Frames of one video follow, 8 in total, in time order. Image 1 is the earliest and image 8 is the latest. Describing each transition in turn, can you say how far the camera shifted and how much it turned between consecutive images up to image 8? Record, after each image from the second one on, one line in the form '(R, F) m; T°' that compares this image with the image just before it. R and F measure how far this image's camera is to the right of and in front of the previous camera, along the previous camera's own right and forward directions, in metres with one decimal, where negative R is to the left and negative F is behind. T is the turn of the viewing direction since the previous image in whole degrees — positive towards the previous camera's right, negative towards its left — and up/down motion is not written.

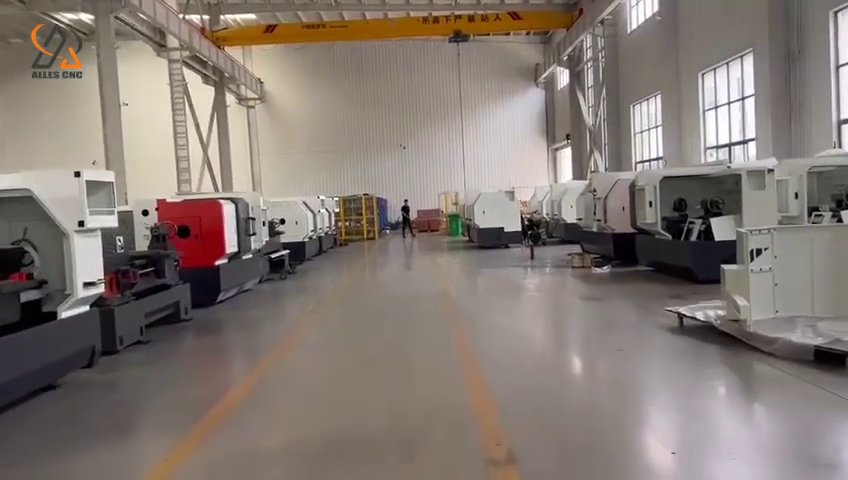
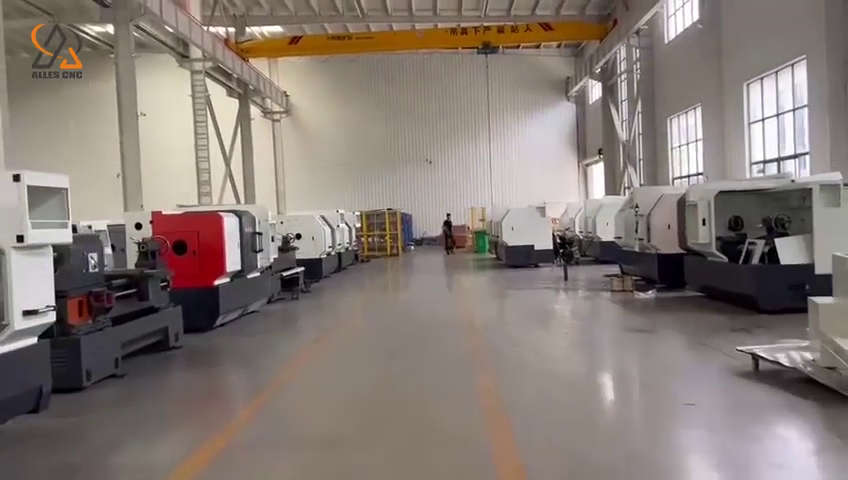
(0.0, +0.8) m; -2°
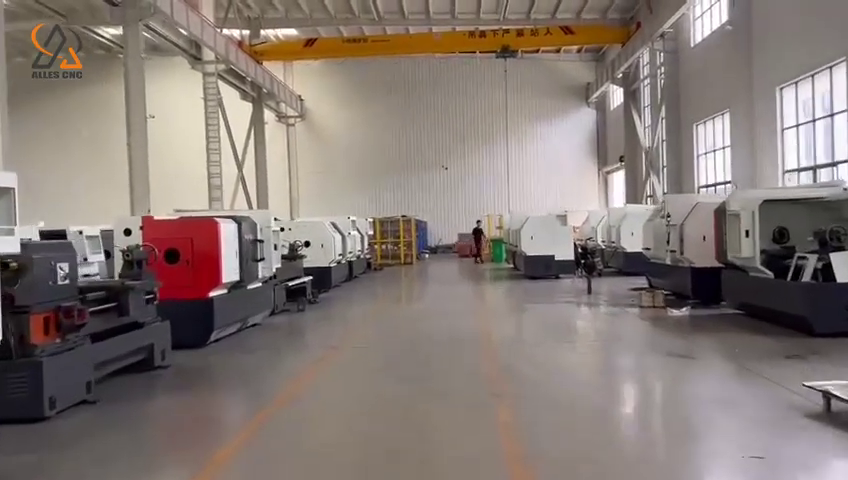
(0.0, +0.6) m; -1°
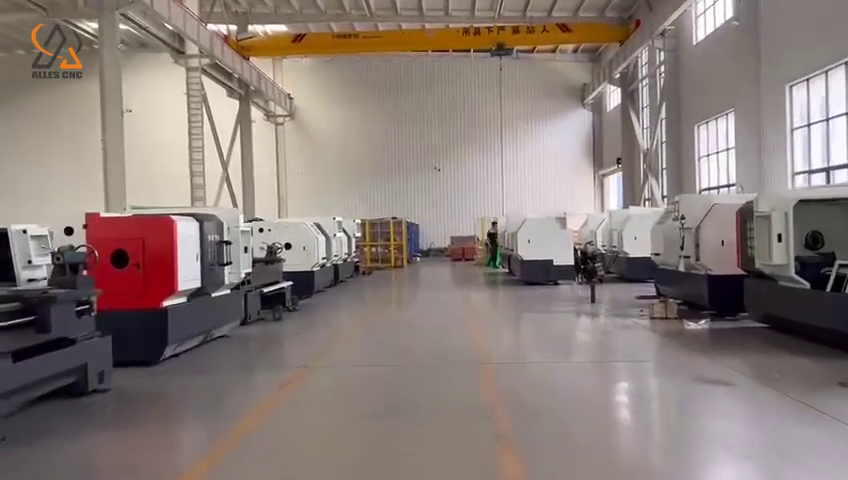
(0.0, +0.8) m; +1°
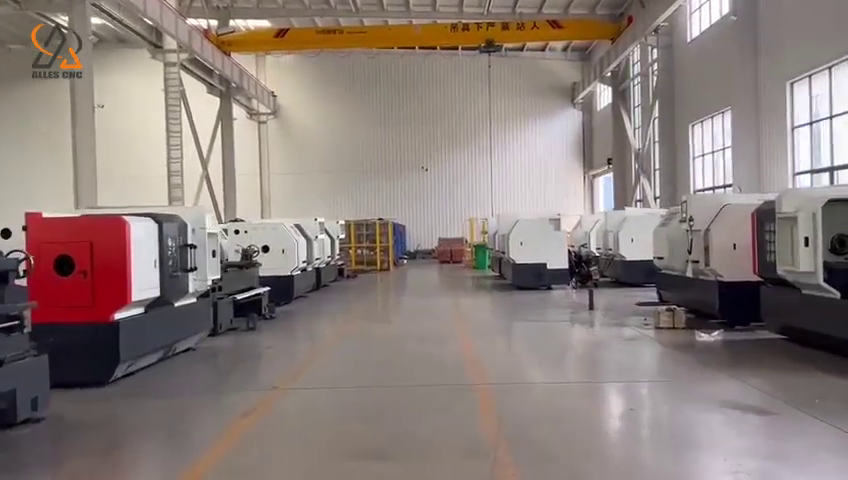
(0.0, +0.6) m; +1°
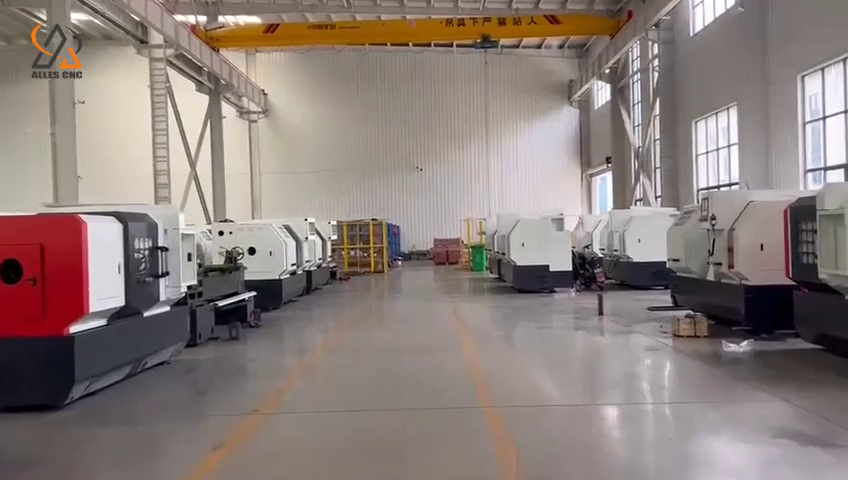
(0.0, +0.6) m; +1°
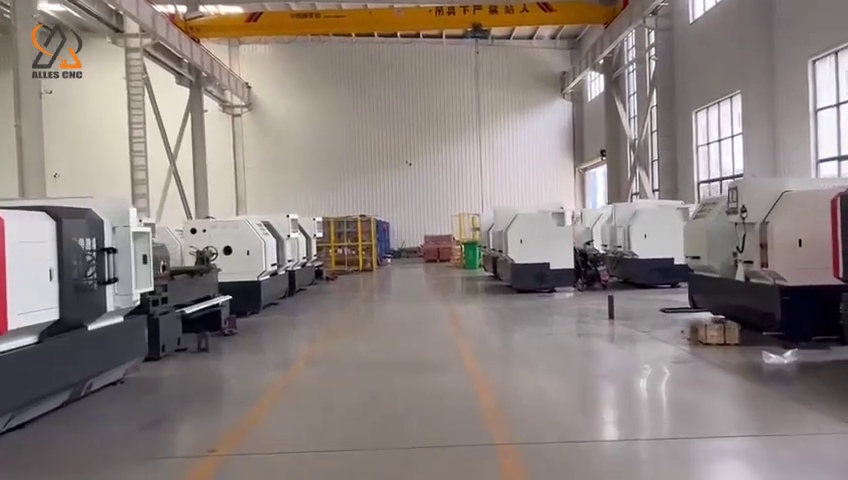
(0.0, +0.7) m; +1°
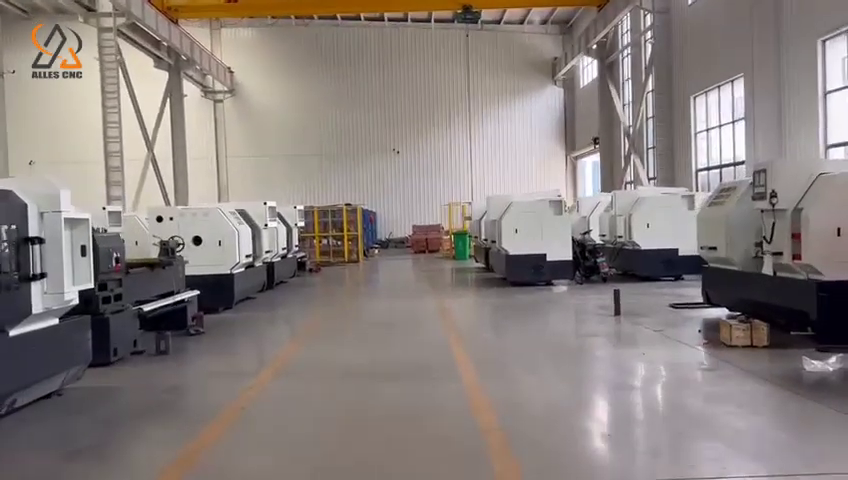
(0.0, +0.6) m; +1°
